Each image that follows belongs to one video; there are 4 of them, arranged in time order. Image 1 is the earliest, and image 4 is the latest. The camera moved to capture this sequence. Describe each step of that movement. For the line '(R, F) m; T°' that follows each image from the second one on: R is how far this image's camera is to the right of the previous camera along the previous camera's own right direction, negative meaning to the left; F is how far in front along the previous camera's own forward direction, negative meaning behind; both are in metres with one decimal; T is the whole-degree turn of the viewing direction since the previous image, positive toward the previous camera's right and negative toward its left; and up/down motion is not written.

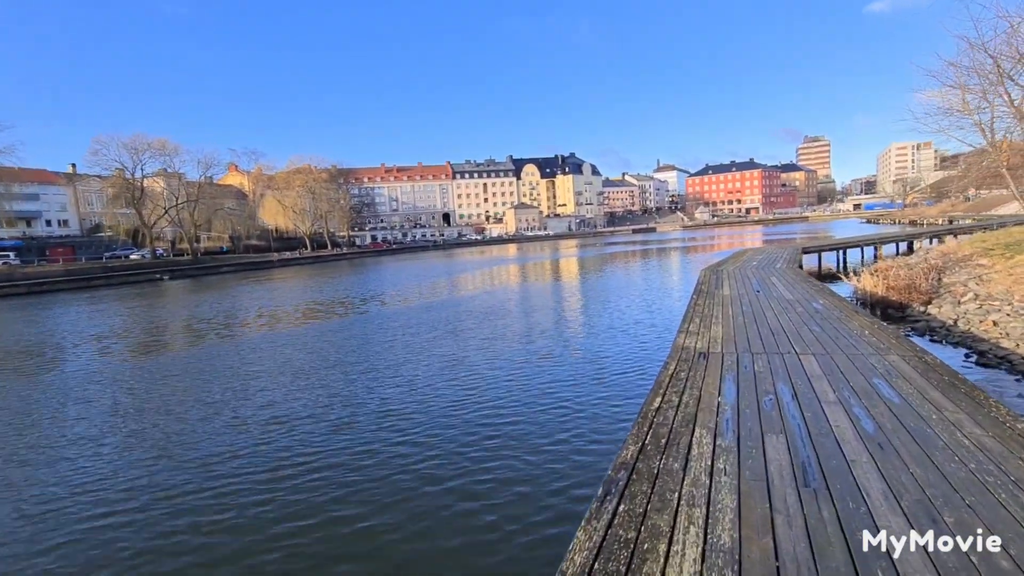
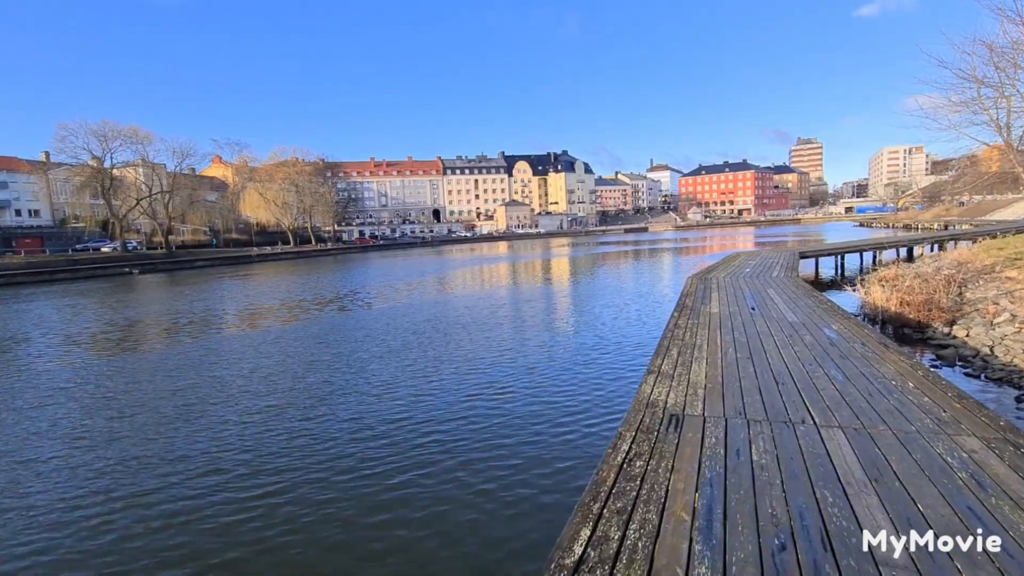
(+0.2, +0.5) m; +1°
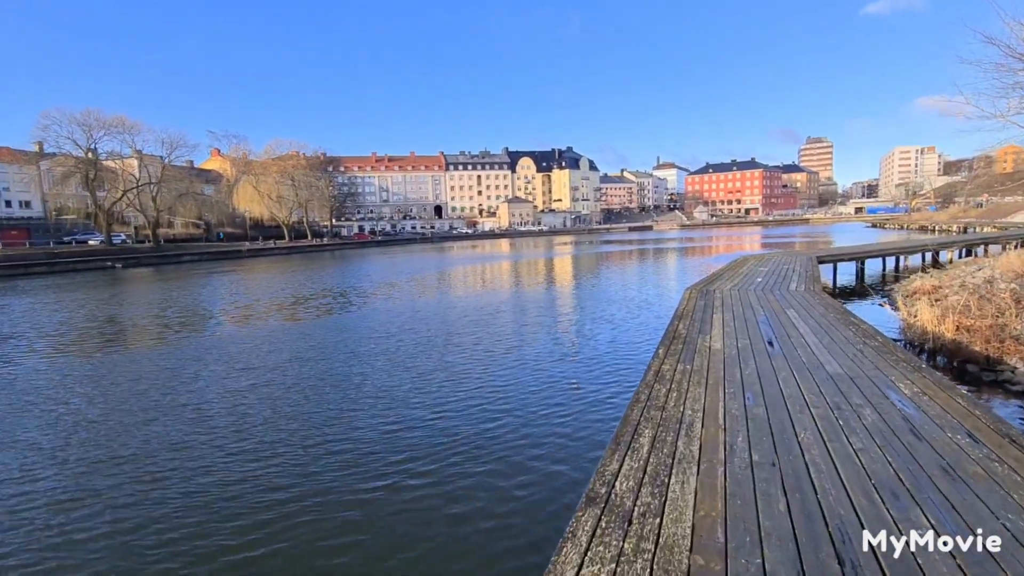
(+0.2, +0.7) m; -1°
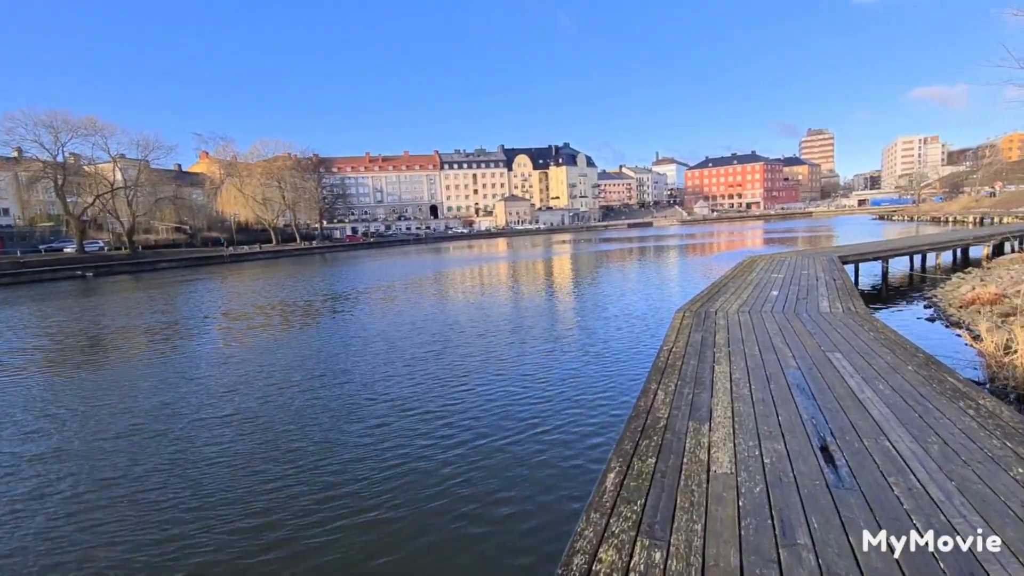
(+0.3, +0.8) m; 0°
